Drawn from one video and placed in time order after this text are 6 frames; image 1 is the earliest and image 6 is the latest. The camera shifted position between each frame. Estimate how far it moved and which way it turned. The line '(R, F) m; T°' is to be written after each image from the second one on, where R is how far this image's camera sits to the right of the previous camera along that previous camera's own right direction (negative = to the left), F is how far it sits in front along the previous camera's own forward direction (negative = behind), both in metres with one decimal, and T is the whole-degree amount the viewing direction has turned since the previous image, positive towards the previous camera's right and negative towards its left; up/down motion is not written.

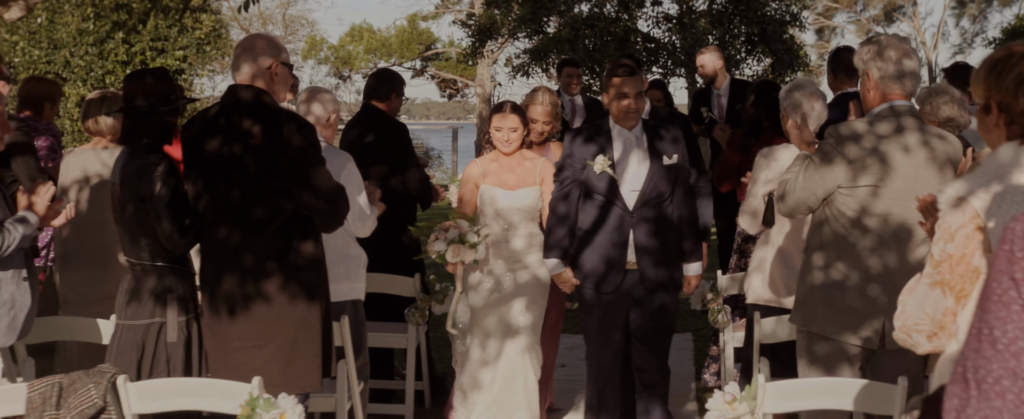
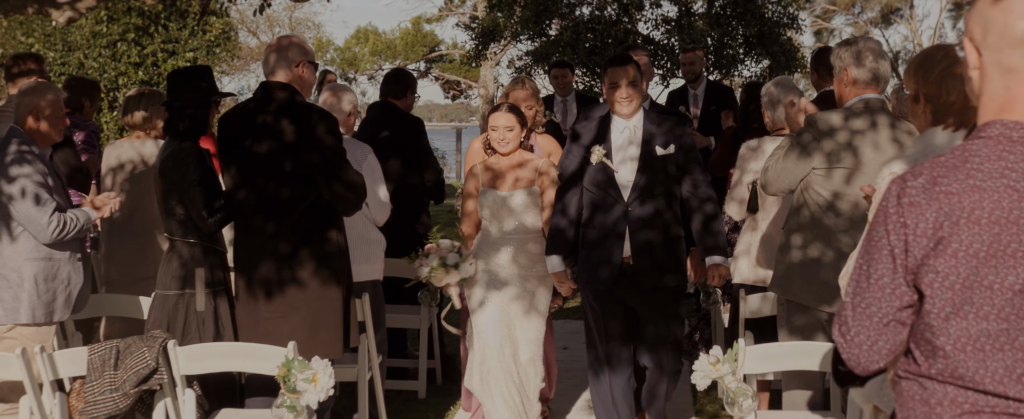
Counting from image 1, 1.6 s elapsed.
(0.0, -0.5) m; 0°
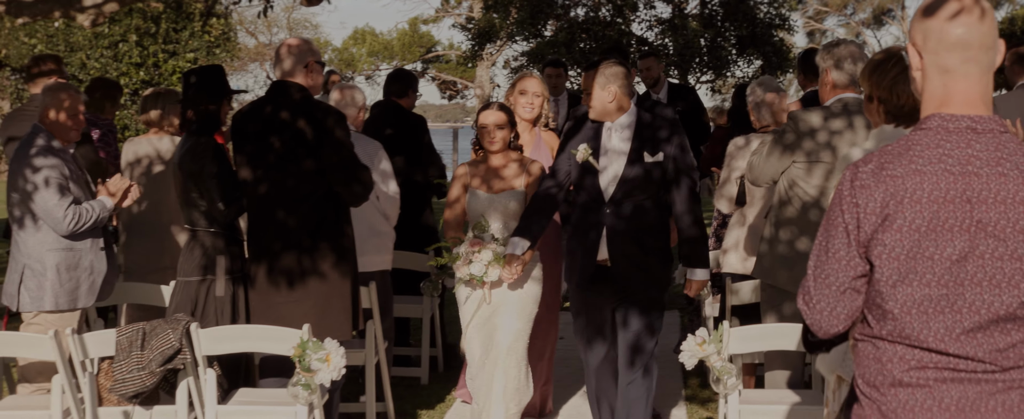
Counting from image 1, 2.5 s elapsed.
(0.0, -0.3) m; 0°
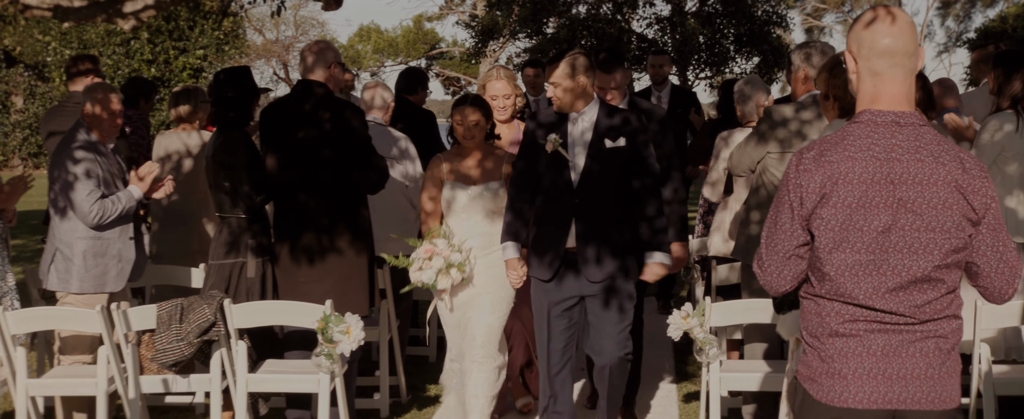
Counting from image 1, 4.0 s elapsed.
(0.0, -0.5) m; 0°
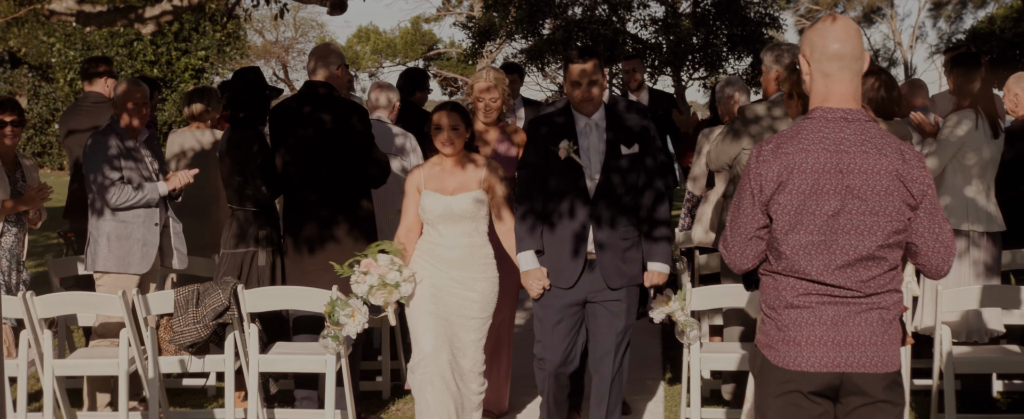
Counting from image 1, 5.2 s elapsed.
(0.0, -0.4) m; 0°
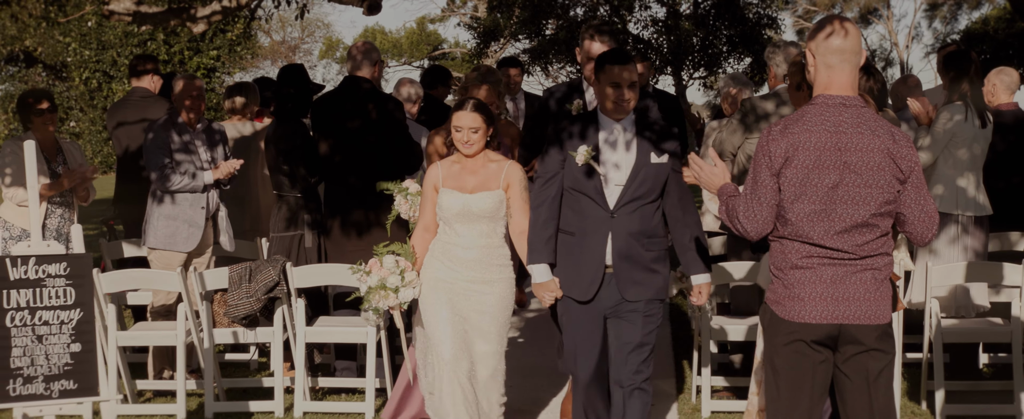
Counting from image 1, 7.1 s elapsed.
(-0.2, -0.5) m; 0°
